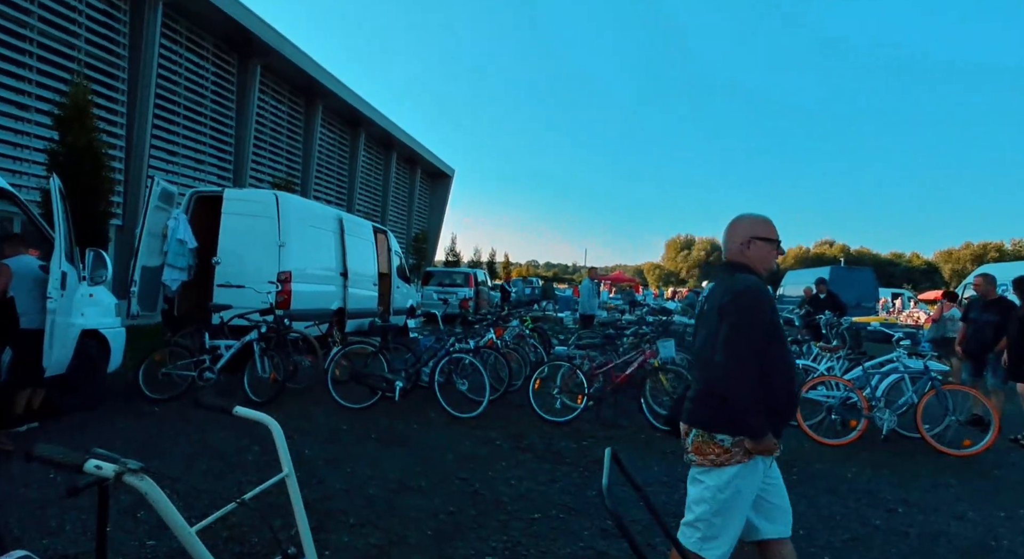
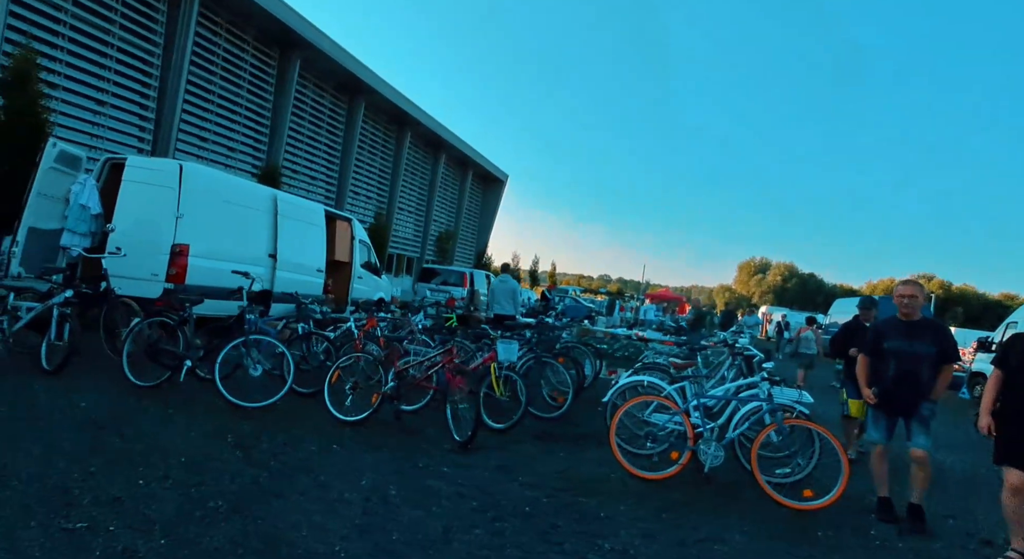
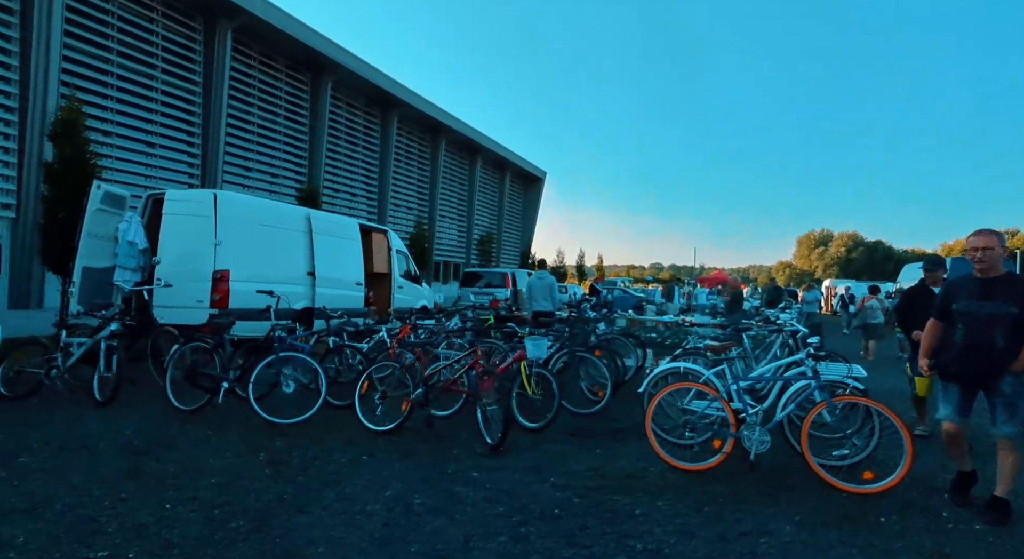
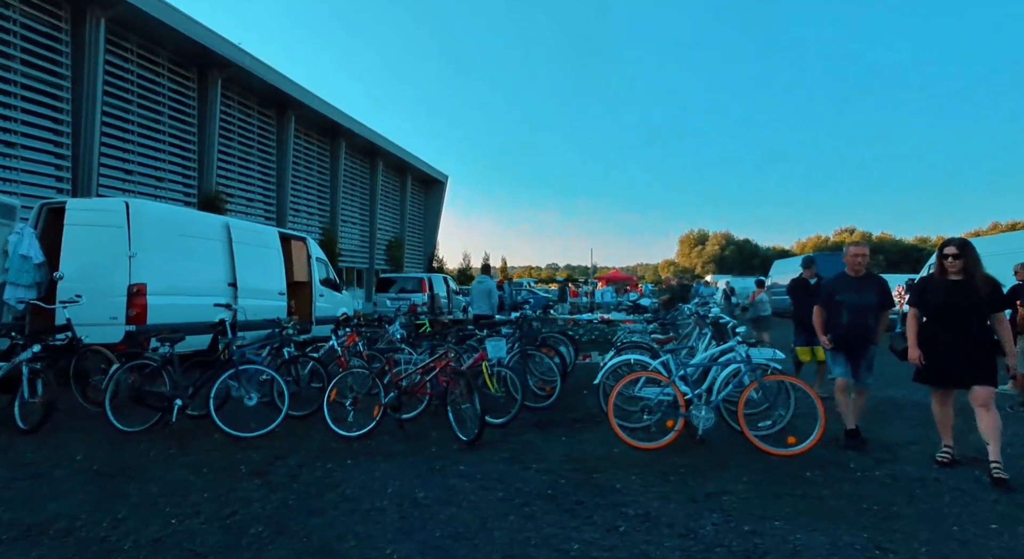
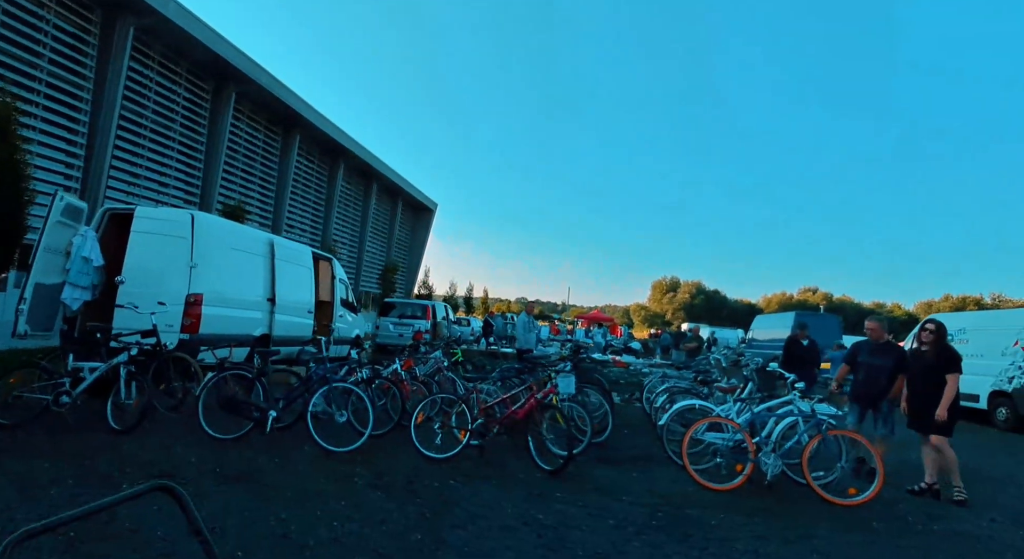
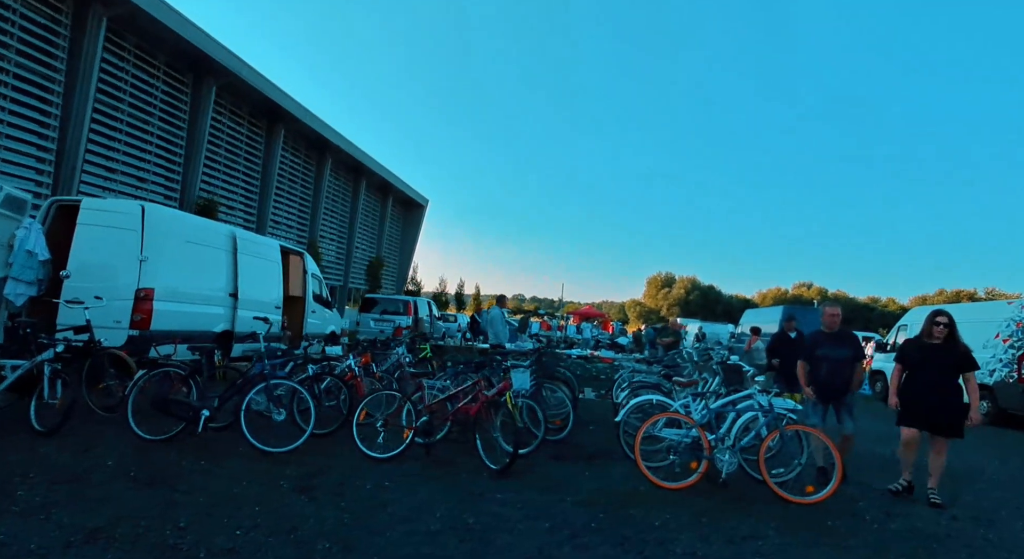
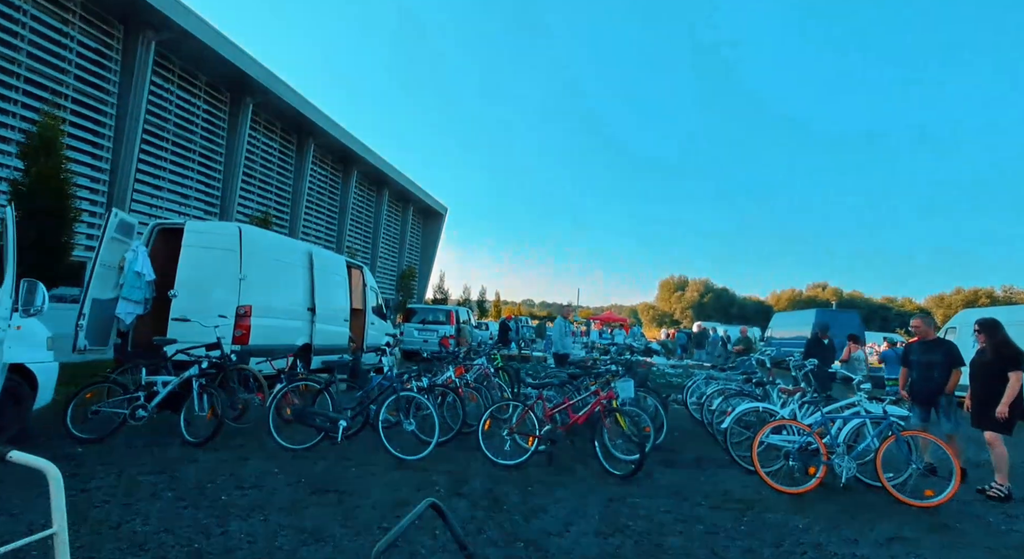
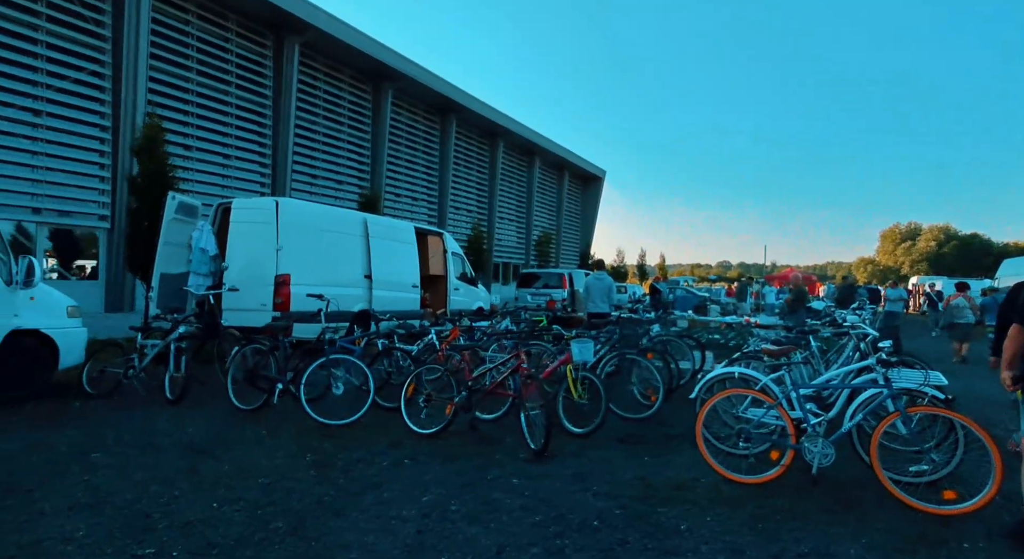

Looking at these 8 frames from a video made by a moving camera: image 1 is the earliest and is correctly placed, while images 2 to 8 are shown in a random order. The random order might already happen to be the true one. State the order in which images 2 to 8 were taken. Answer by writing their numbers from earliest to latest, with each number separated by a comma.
7, 5, 6, 4, 2, 3, 8
